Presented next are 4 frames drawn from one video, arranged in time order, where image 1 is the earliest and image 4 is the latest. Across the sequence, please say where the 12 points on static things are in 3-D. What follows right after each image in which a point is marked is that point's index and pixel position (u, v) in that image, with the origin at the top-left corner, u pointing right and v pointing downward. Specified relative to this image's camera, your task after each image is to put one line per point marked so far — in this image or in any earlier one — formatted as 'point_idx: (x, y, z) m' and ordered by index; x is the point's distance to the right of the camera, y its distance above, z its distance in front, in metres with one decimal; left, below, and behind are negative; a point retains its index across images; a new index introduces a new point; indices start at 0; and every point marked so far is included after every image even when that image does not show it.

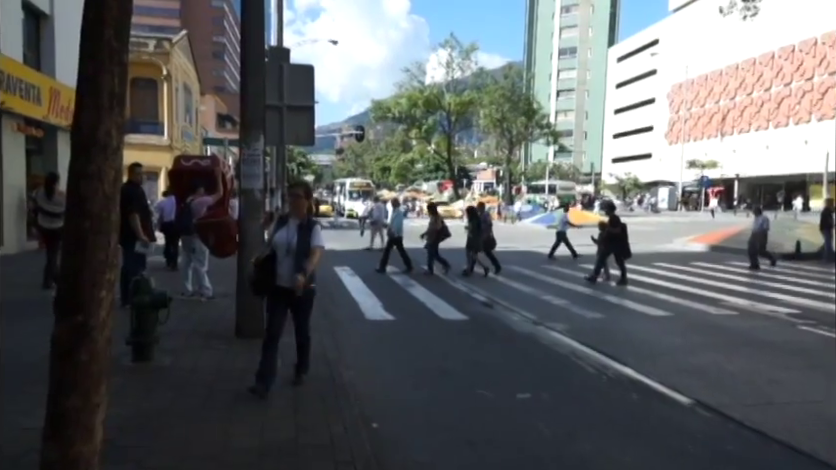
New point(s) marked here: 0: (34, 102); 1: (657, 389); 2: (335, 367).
0: (-9.3, +3.3, +18.7) m
1: (+2.3, -1.5, +7.1) m
2: (-0.9, -1.4, +8.1) m
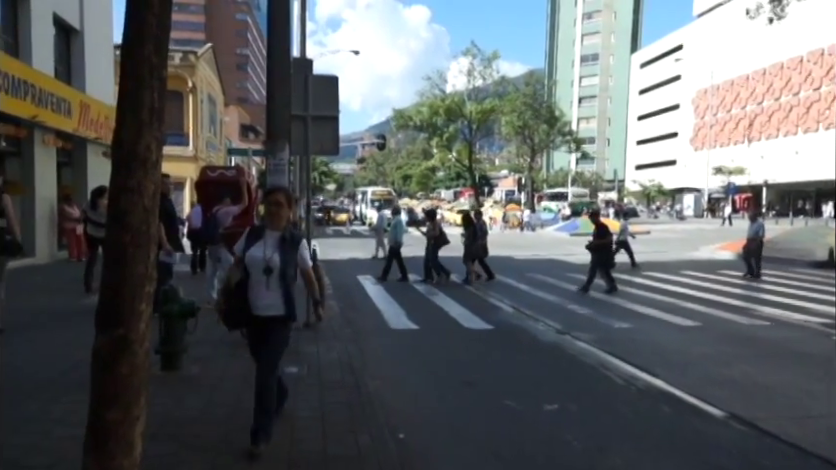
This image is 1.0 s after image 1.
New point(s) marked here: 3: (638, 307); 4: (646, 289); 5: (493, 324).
0: (-8.8, +3.1, +19.0) m
1: (+2.6, -1.6, +7.0) m
2: (-0.6, -1.5, +8.0) m
3: (+3.7, -1.2, +12.3) m
4: (+4.7, -1.1, +14.8) m
5: (+1.2, -1.4, +11.3) m
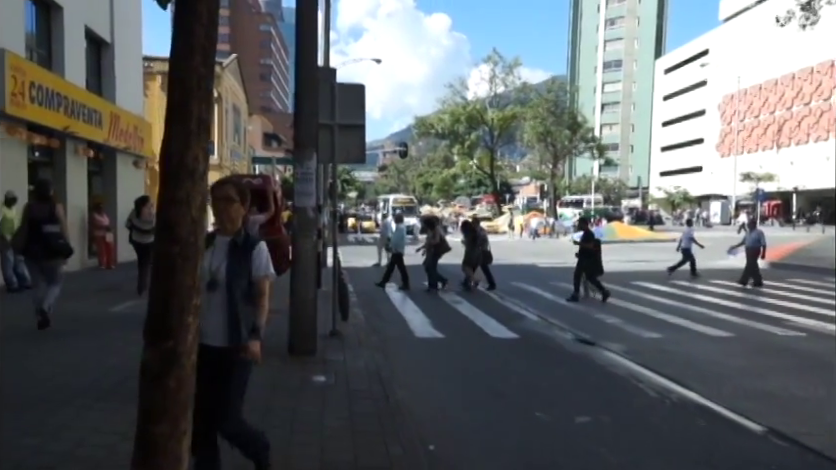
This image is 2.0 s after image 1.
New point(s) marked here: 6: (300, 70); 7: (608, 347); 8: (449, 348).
0: (-8.2, +2.9, +19.2) m
1: (+2.9, -1.7, +6.9) m
2: (-0.3, -1.6, +8.0) m
3: (+4.1, -1.4, +12.1) m
4: (+5.2, -1.3, +14.6) m
5: (+1.6, -1.5, +11.2) m
6: (-1.4, +2.0, +8.8) m
7: (+2.7, -1.6, +10.2) m
8: (+0.5, -1.6, +10.3) m
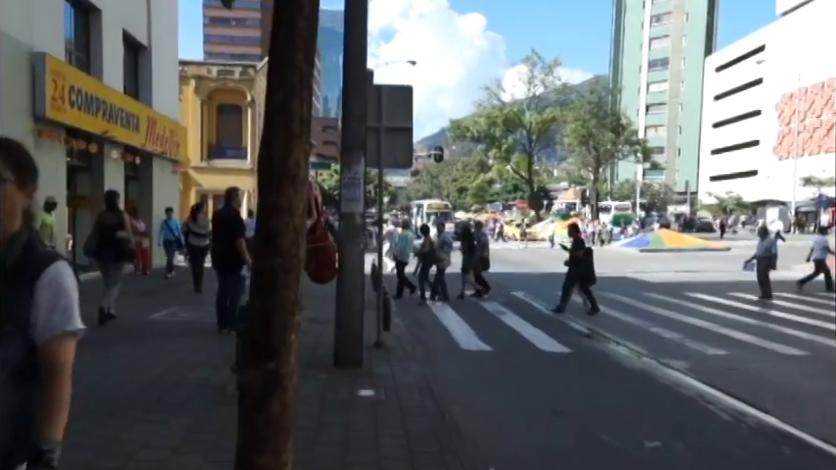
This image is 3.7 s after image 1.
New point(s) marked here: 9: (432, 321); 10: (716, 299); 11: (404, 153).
0: (-7.4, +2.7, +18.8) m
1: (+3.4, -1.8, +6.3) m
2: (+0.2, -1.7, +7.4) m
3: (+4.8, -1.5, +11.5) m
4: (+5.9, -1.4, +13.9) m
5: (+2.2, -1.6, +10.6) m
6: (-0.8, +1.9, +8.3) m
7: (+3.3, -1.7, +9.5) m
8: (+1.1, -1.7, +9.7) m
9: (+0.2, -1.5, +12.4) m
10: (+6.4, -1.3, +15.8) m
11: (-0.2, +1.1, +9.3) m
